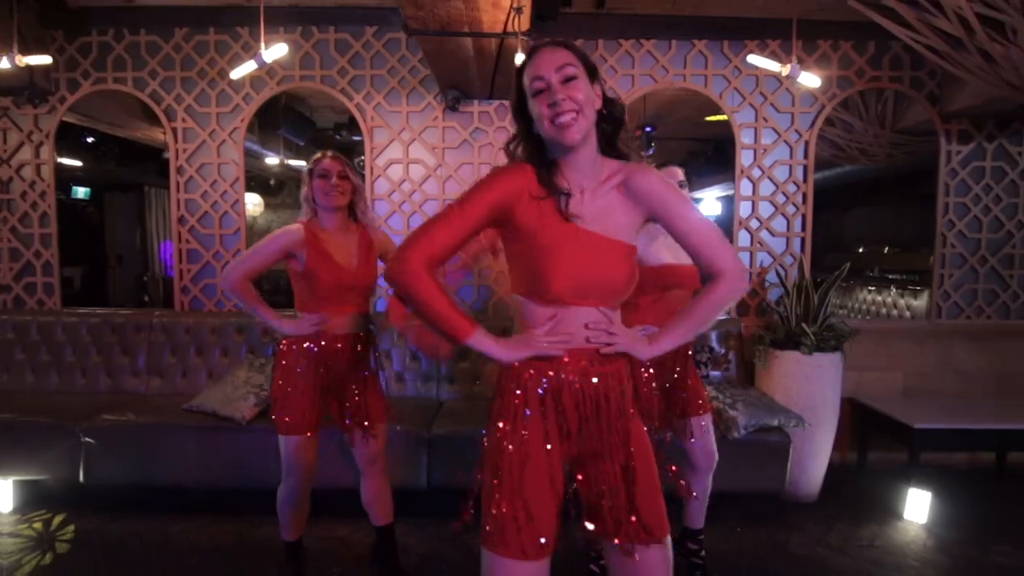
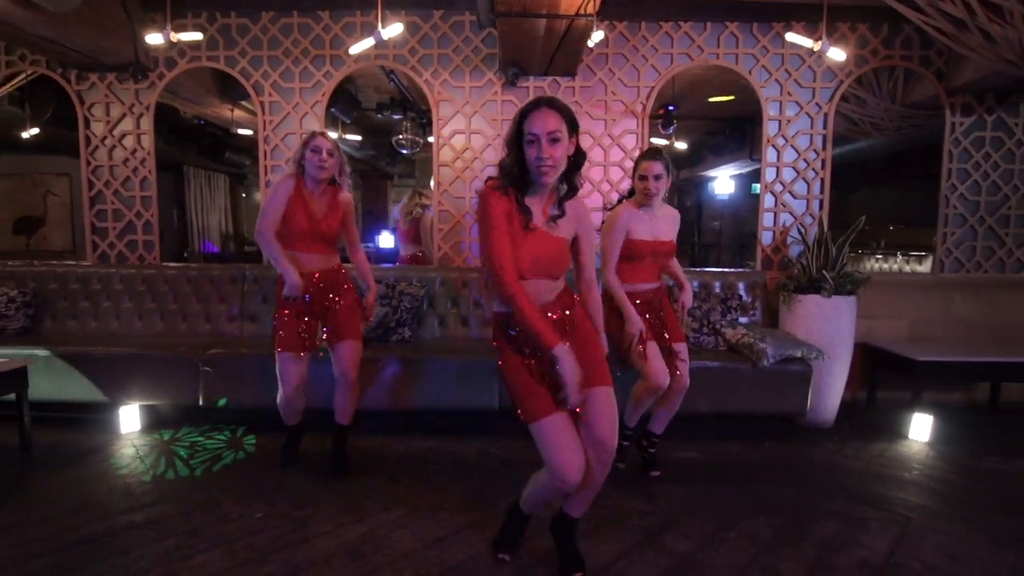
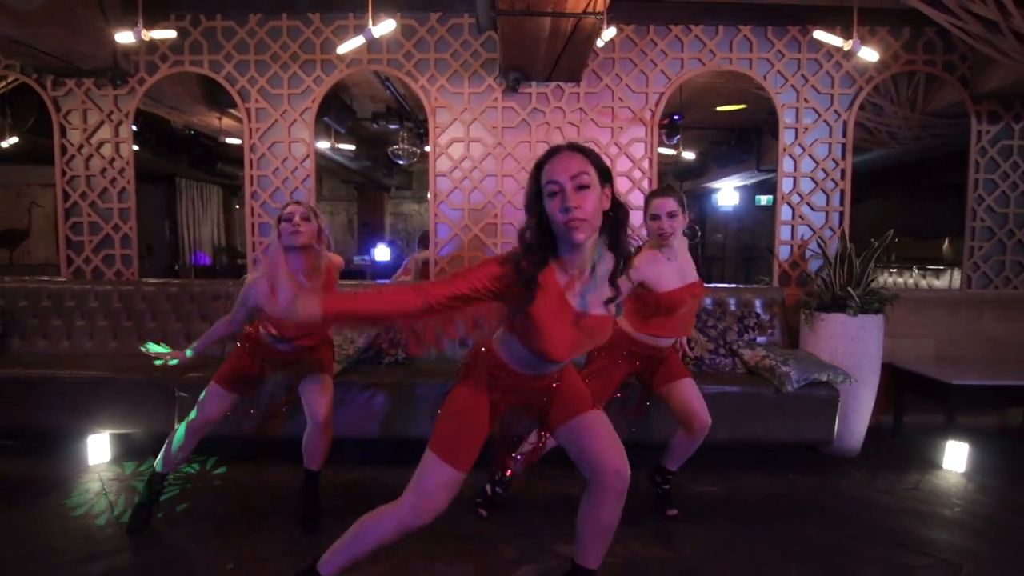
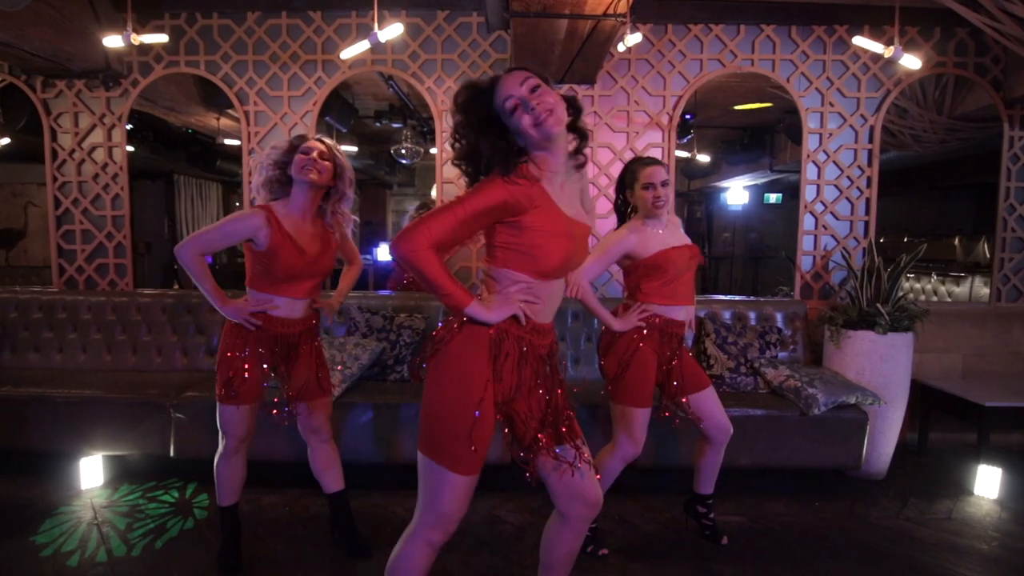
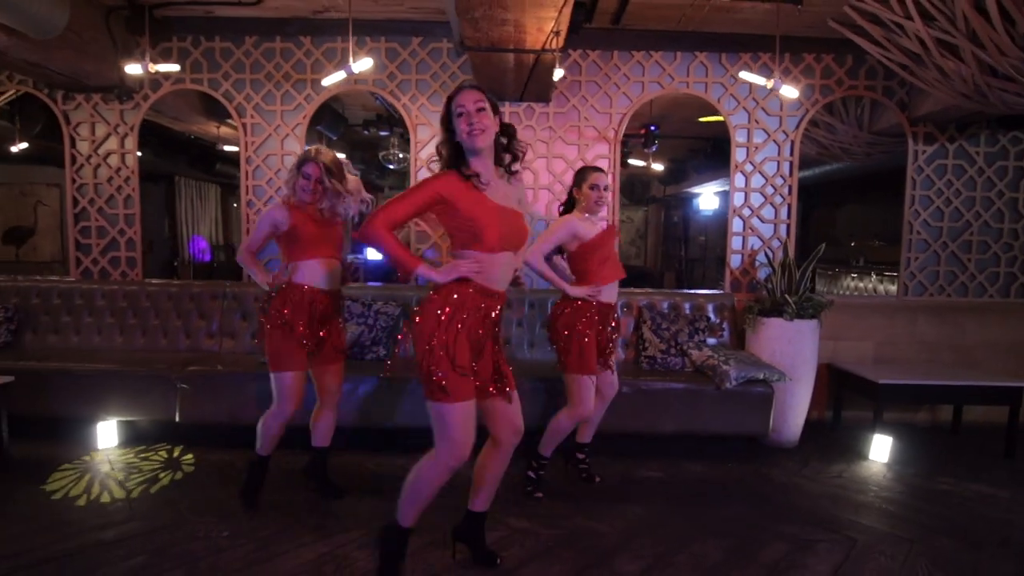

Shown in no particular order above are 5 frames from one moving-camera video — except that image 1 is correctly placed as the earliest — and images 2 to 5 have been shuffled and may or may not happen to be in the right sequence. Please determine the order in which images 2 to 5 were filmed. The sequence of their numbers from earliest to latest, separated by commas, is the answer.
5, 4, 3, 2
